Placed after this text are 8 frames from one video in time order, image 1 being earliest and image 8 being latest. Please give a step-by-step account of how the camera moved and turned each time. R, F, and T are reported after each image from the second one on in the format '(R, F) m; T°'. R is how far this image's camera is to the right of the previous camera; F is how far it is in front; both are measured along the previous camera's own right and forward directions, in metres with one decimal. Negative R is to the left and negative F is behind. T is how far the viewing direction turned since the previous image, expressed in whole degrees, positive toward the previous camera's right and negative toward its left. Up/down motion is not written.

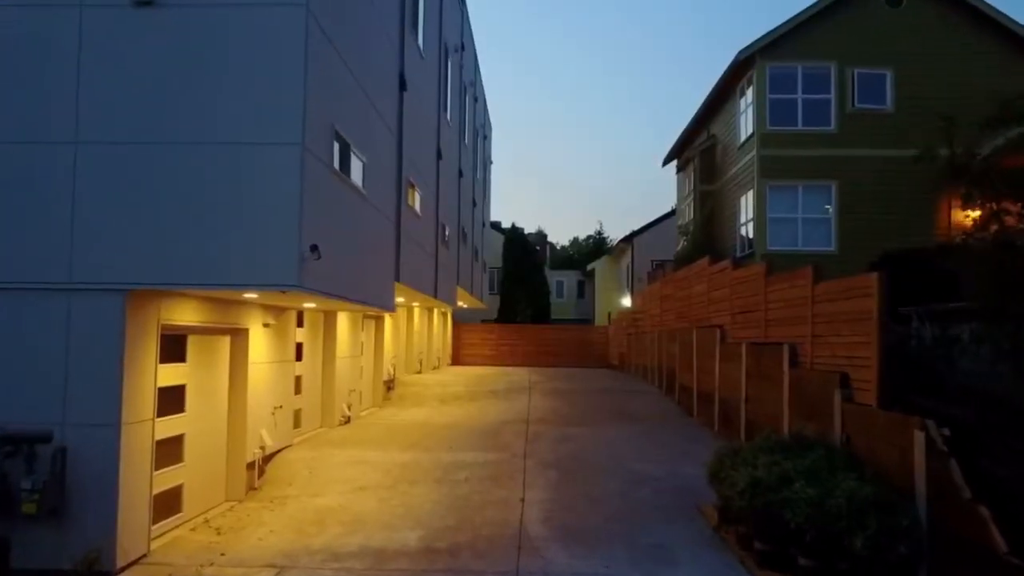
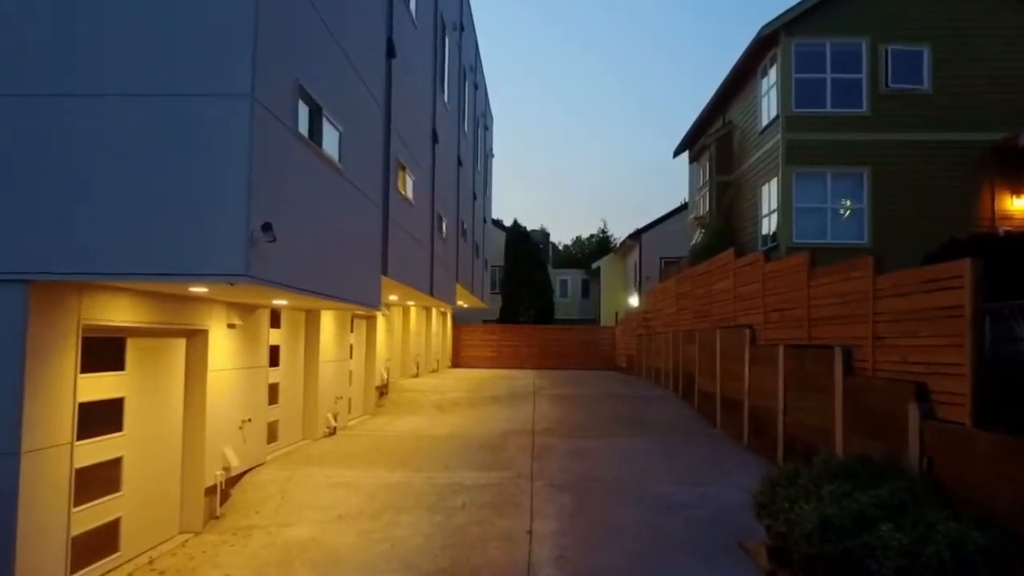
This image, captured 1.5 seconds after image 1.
(0.0, +1.7) m; 0°
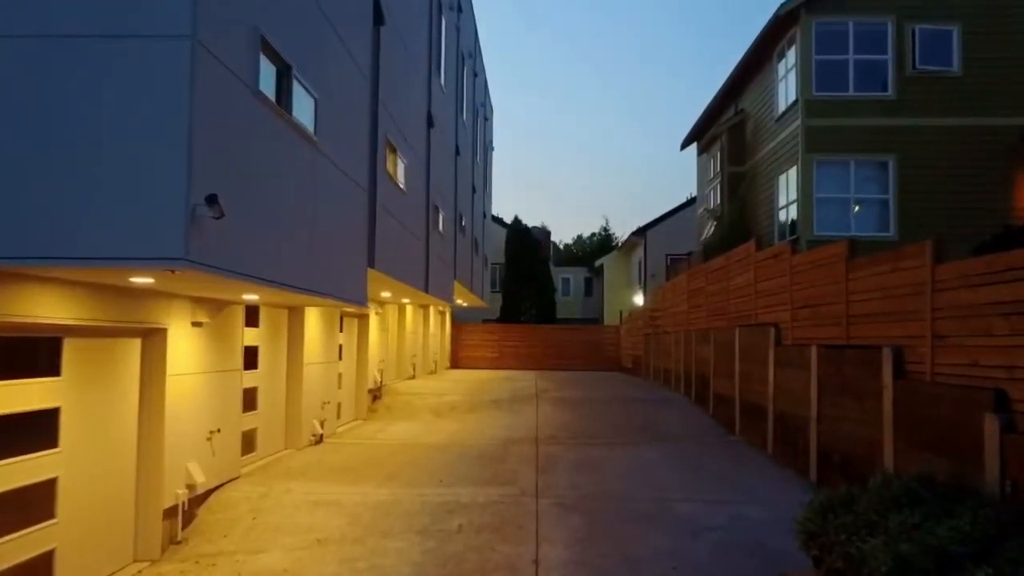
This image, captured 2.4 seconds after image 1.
(0.0, +1.2) m; 0°
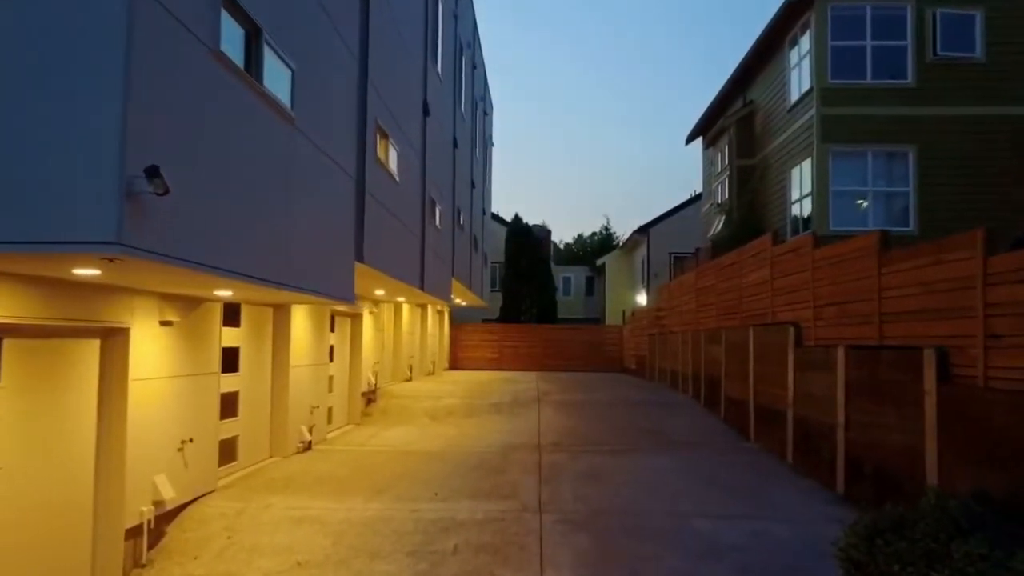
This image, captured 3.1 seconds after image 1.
(0.0, +0.9) m; 0°
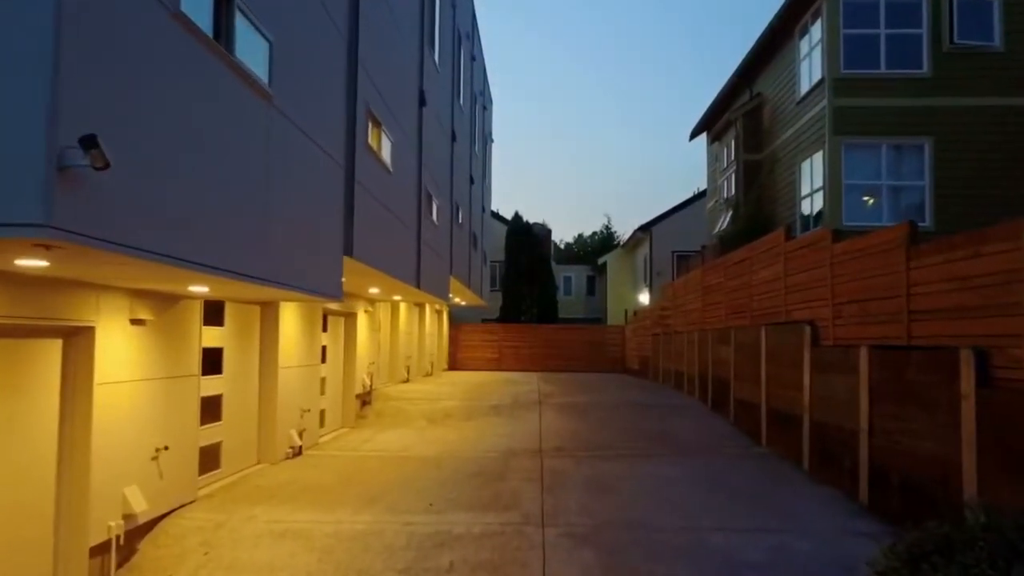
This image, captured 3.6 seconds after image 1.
(0.0, +0.6) m; 0°
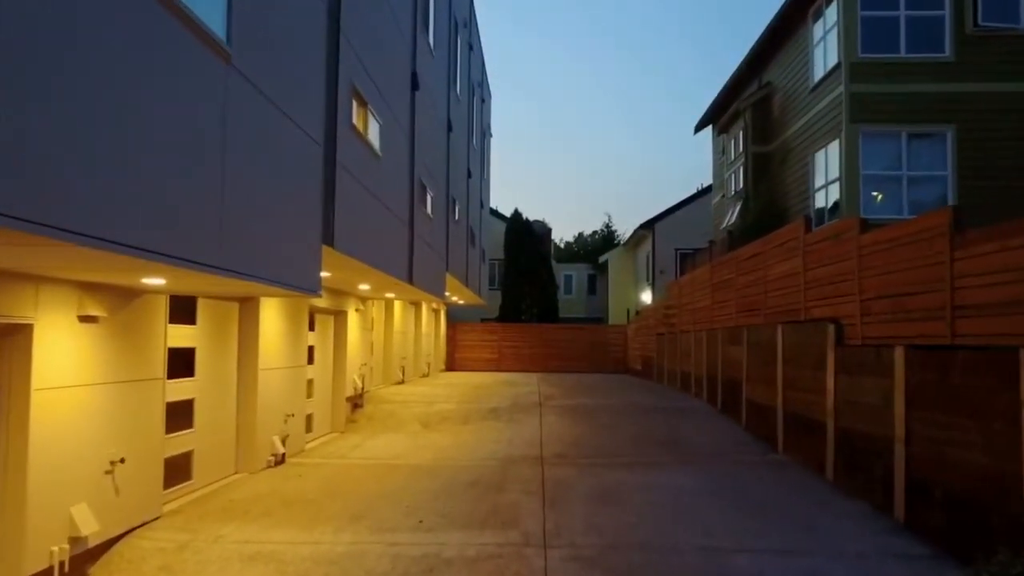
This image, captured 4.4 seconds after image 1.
(0.0, +0.9) m; 0°
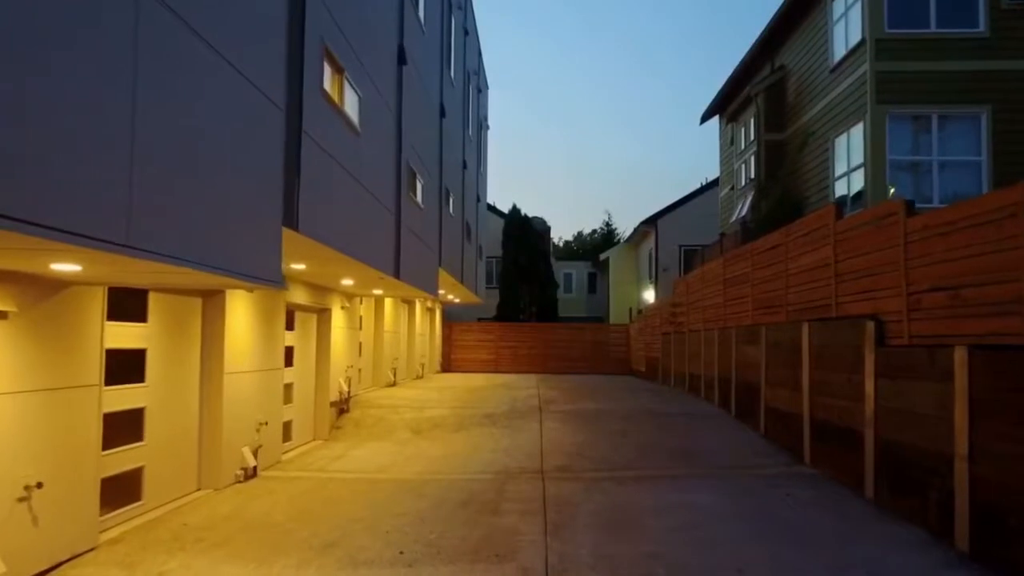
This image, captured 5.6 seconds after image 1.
(0.0, +1.2) m; 0°
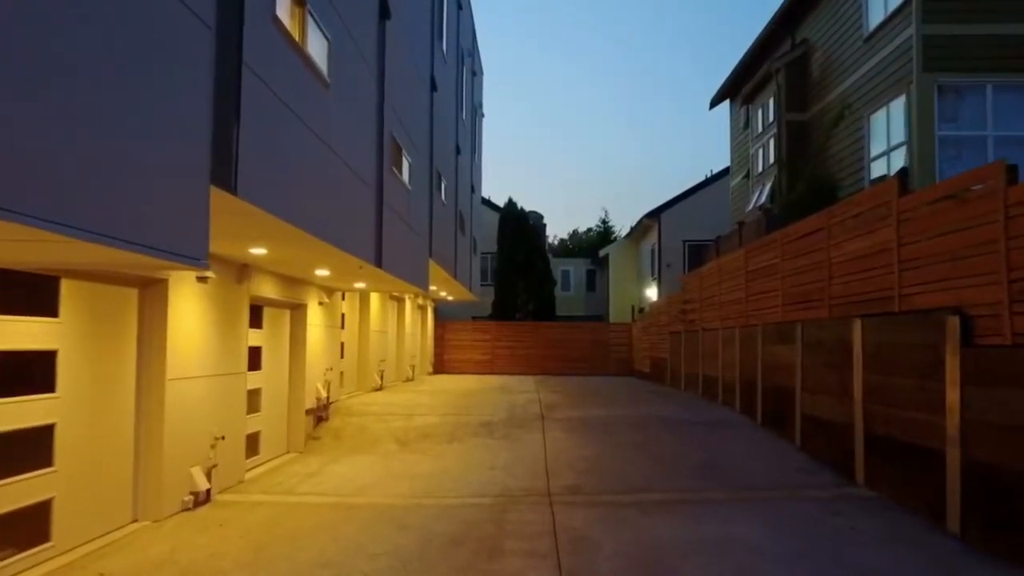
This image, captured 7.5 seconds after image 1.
(-0.1, +1.7) m; 0°
